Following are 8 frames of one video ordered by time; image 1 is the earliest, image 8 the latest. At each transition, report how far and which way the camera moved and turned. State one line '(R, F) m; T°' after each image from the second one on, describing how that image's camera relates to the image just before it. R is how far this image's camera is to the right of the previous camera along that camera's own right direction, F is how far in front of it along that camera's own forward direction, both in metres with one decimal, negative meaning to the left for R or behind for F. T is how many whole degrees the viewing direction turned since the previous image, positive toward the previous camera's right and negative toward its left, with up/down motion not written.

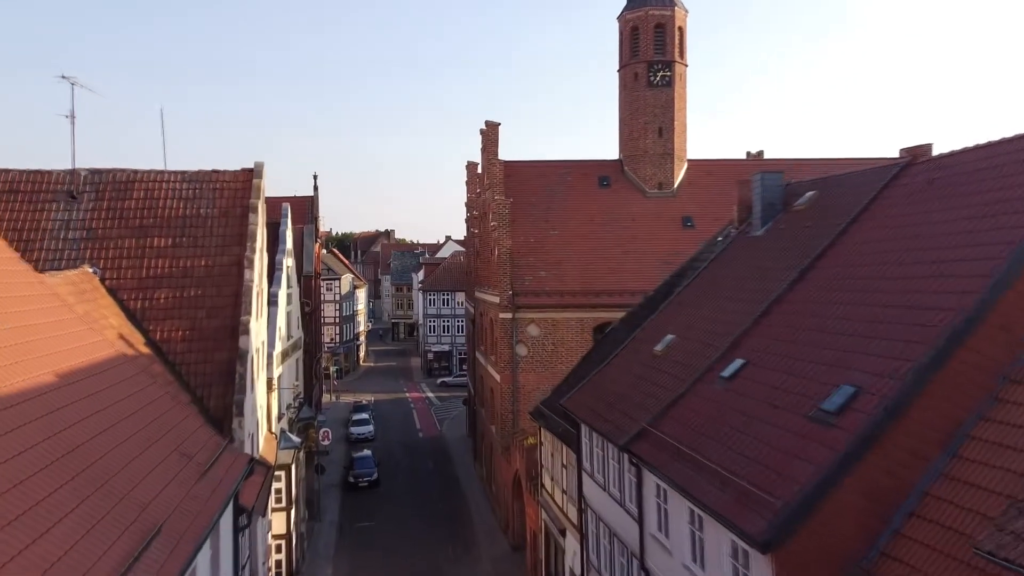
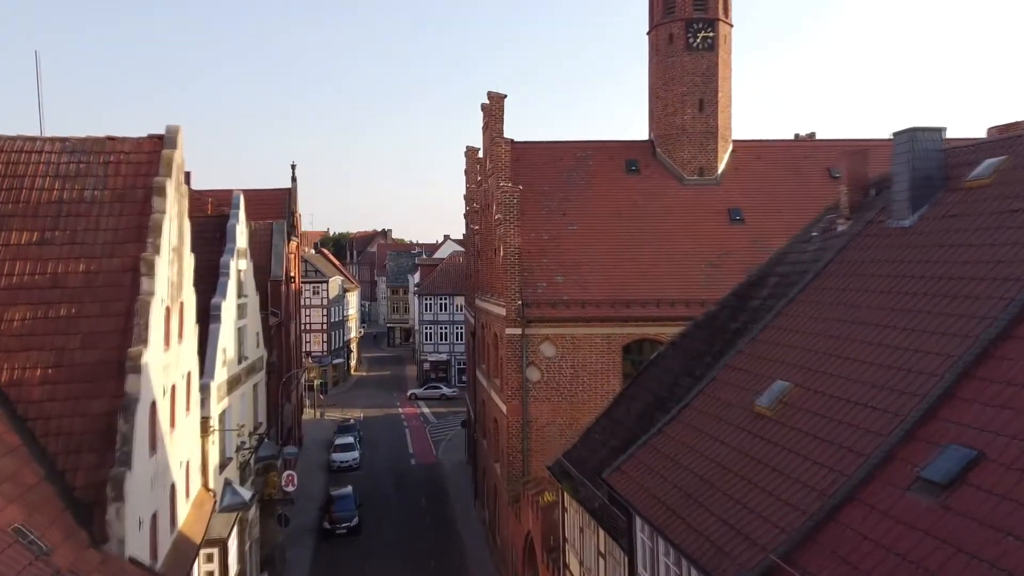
(-0.2, +5.1) m; 0°
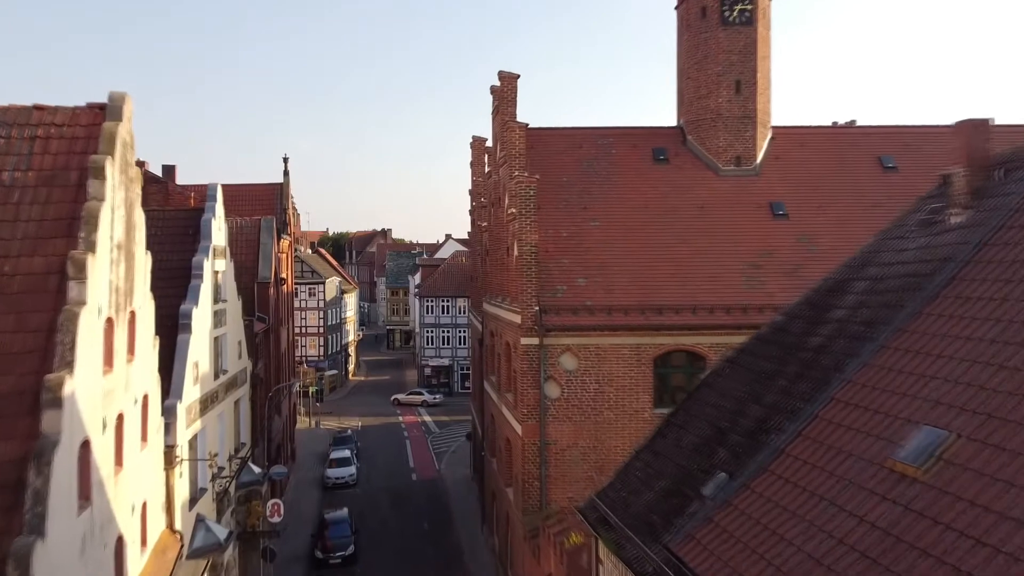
(-0.4, +2.5) m; 0°
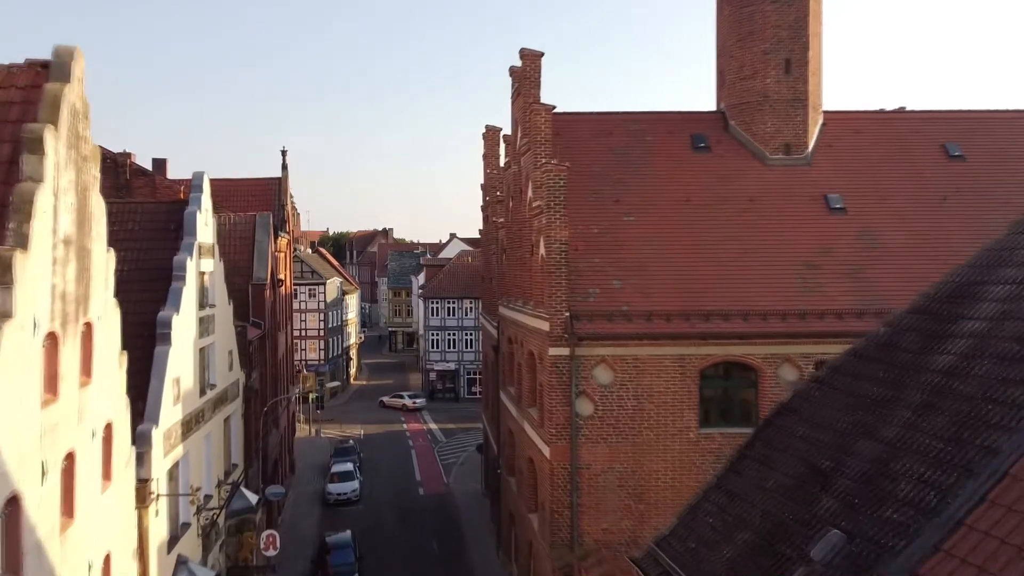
(-0.5, +2.1) m; 0°
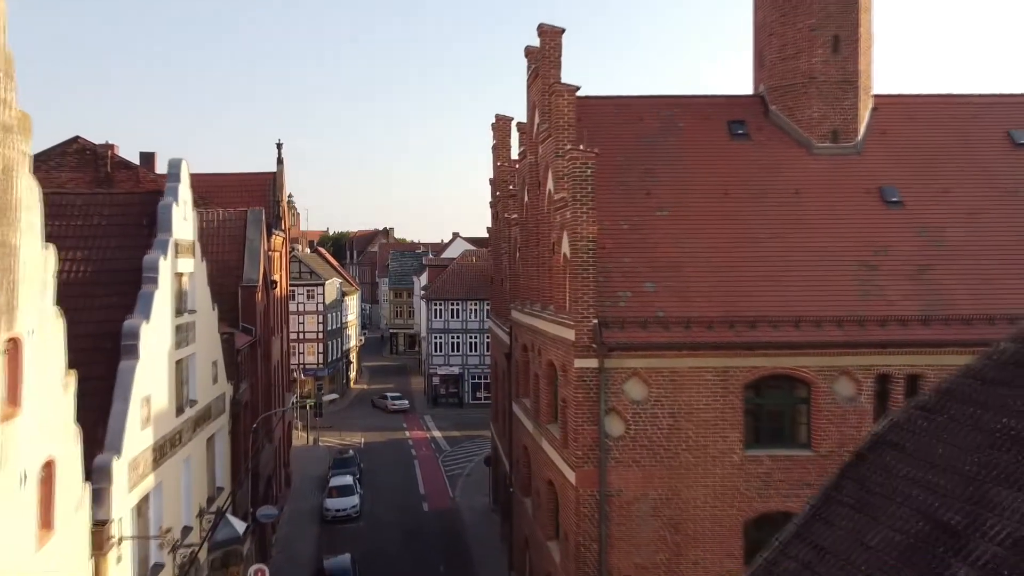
(-0.3, +1.9) m; 0°
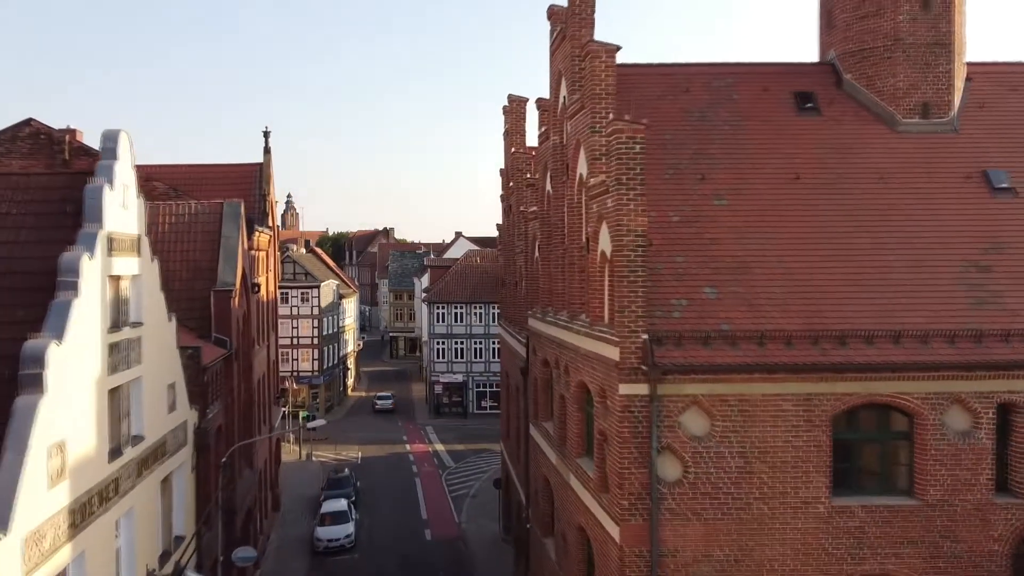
(-0.4, +2.9) m; 0°
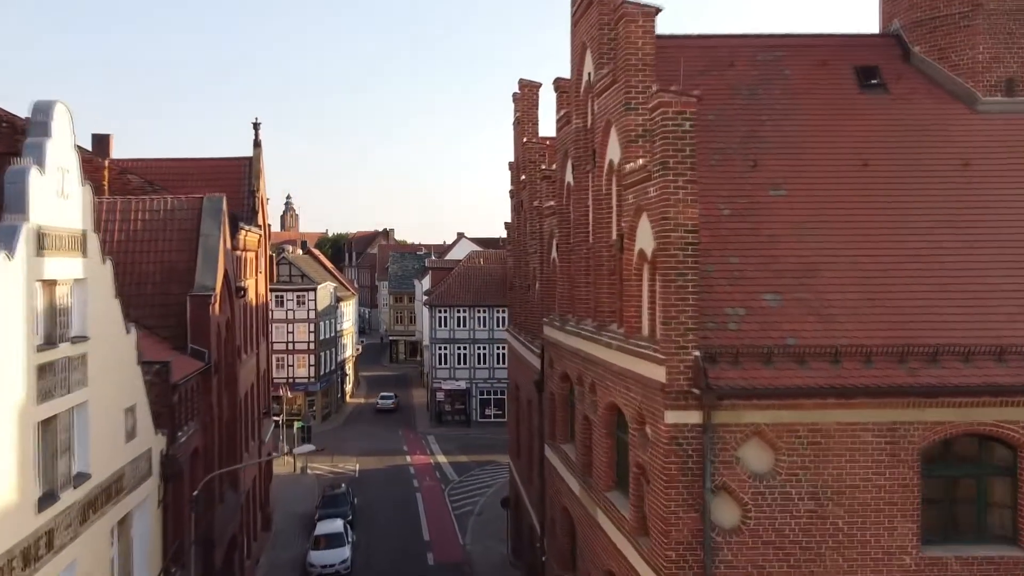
(-0.3, +1.9) m; 0°
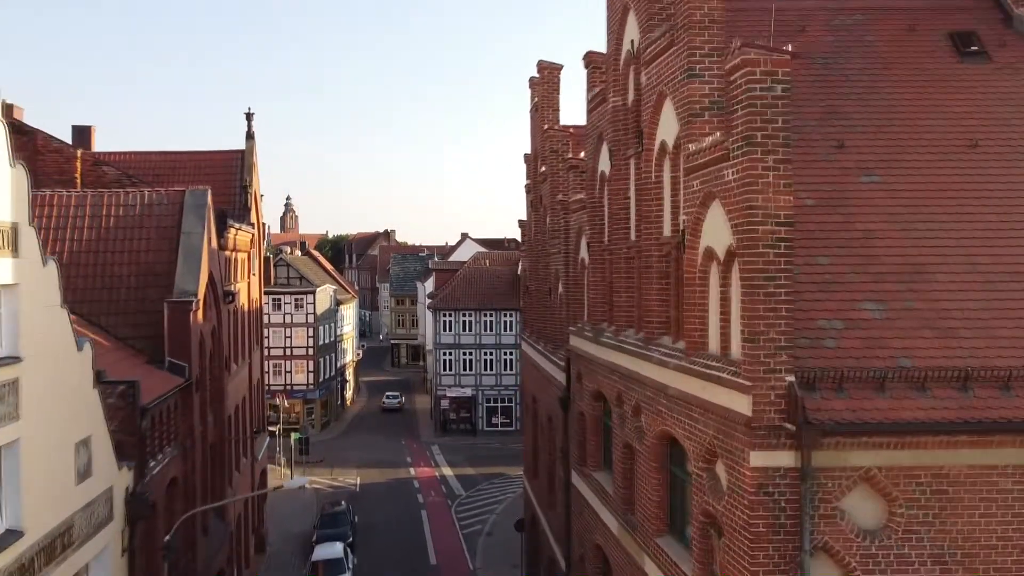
(-0.4, +1.9) m; 0°
